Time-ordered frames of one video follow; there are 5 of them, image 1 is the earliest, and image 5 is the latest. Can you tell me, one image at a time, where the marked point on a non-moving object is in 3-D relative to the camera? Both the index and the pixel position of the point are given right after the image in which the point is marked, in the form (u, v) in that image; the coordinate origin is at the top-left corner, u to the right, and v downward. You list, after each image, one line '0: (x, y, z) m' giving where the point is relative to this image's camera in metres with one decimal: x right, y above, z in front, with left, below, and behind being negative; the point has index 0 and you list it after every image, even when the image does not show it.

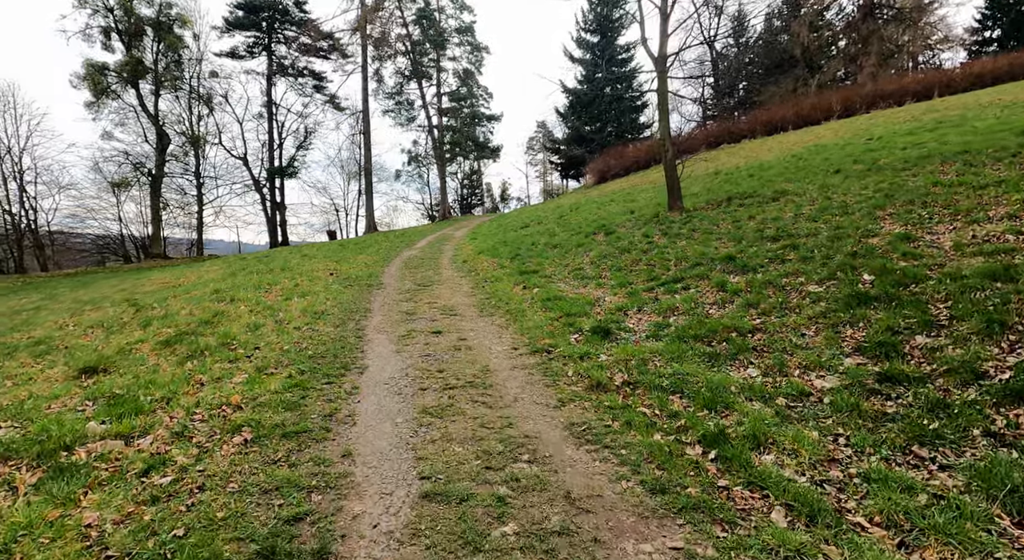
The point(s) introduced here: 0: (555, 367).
0: (+0.5, -1.1, +6.4) m
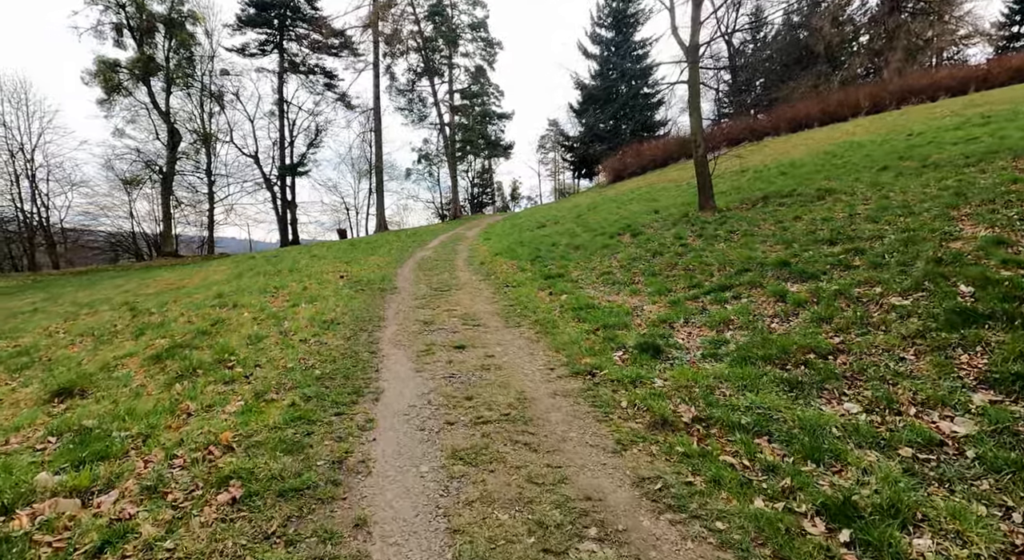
0: (+1.0, -1.2, +5.5) m
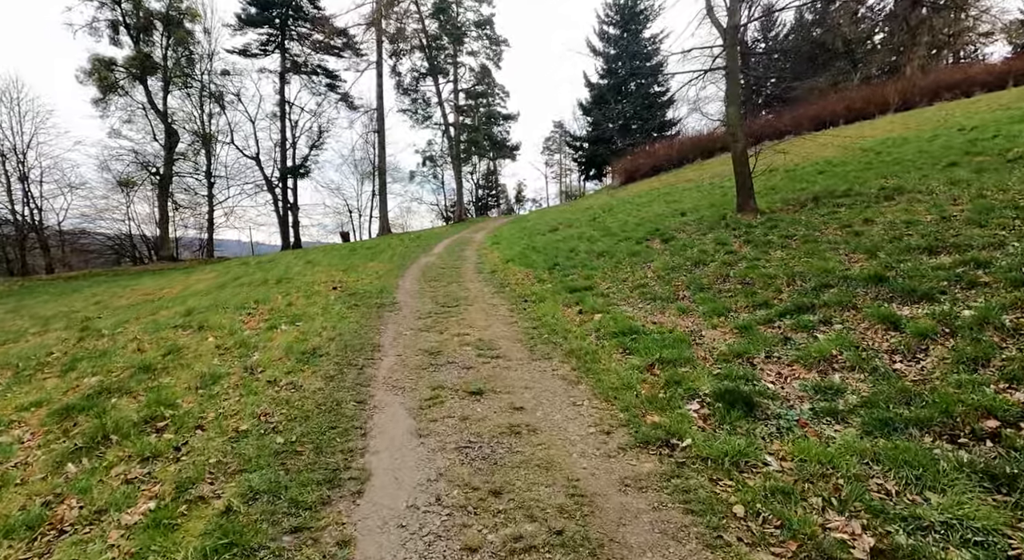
0: (+1.3, -1.5, +3.6) m
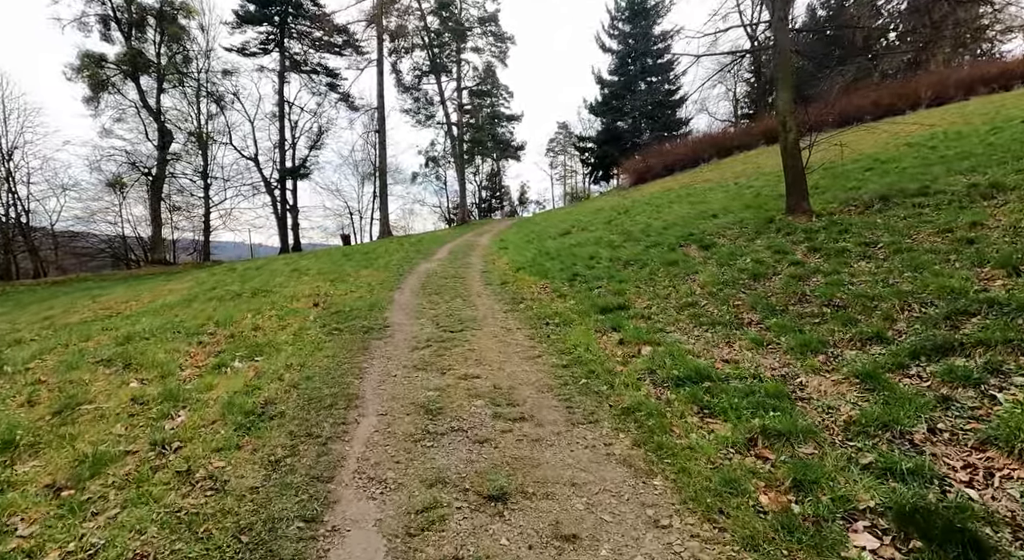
0: (+1.6, -1.8, +1.6) m
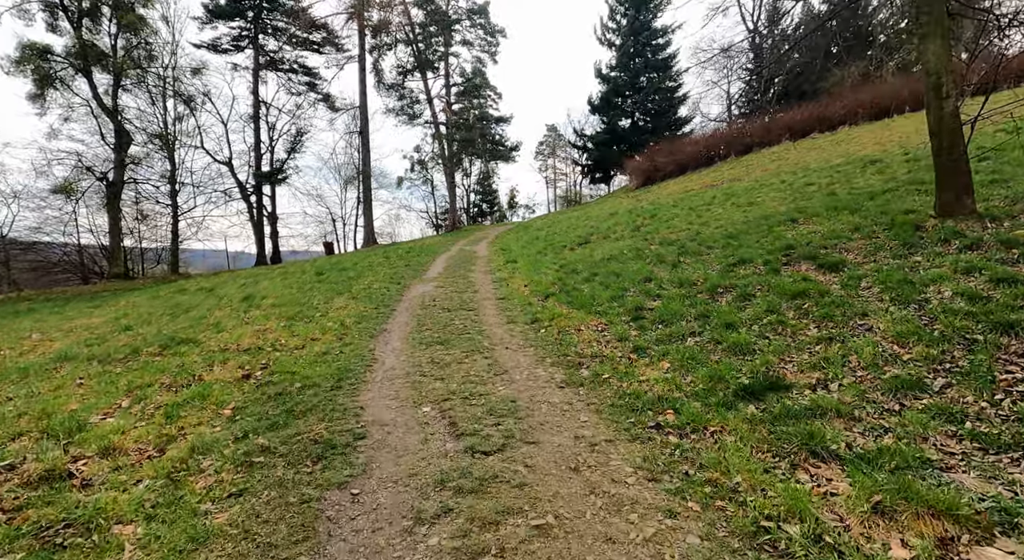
0: (+2.6, -2.3, -2.5) m
